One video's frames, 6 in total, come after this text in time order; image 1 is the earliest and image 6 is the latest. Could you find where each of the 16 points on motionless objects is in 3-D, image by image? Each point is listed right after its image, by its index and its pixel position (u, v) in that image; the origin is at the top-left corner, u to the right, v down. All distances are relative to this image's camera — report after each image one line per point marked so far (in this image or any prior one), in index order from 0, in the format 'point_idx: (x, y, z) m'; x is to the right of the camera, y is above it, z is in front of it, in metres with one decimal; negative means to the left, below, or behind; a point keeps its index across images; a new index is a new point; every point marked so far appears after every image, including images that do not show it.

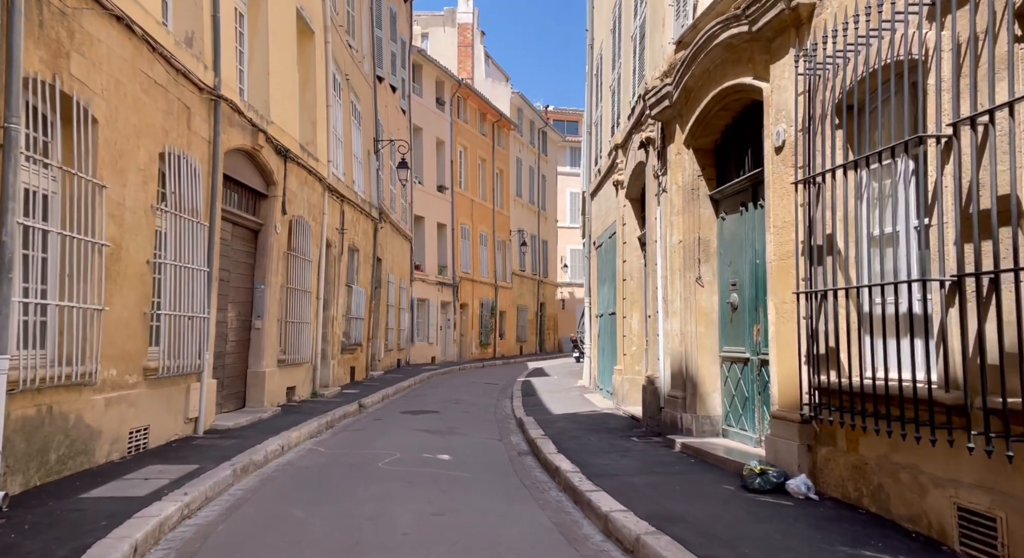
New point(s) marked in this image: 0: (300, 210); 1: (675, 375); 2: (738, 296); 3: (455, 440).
0: (-3.7, +1.2, +14.6) m
1: (+1.9, -1.1, +9.7) m
2: (+2.3, -0.2, +8.7) m
3: (-0.7, -2.1, +11.1) m
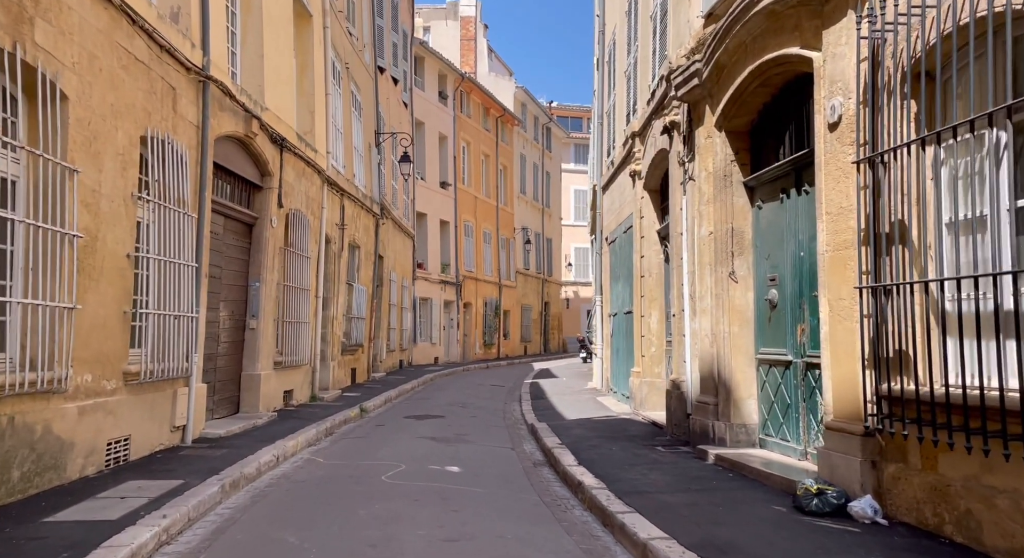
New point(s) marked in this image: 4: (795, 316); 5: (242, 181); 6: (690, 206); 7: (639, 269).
0: (-3.5, +1.3, +13.8) m
1: (+2.0, -1.1, +8.9) m
2: (+2.5, -0.1, +7.9) m
3: (-0.6, -2.1, +10.3) m
4: (+2.6, -0.3, +7.6) m
5: (-3.7, +1.3, +11.6) m
6: (+2.0, +0.8, +9.4) m
7: (+2.0, +0.2, +13.1) m
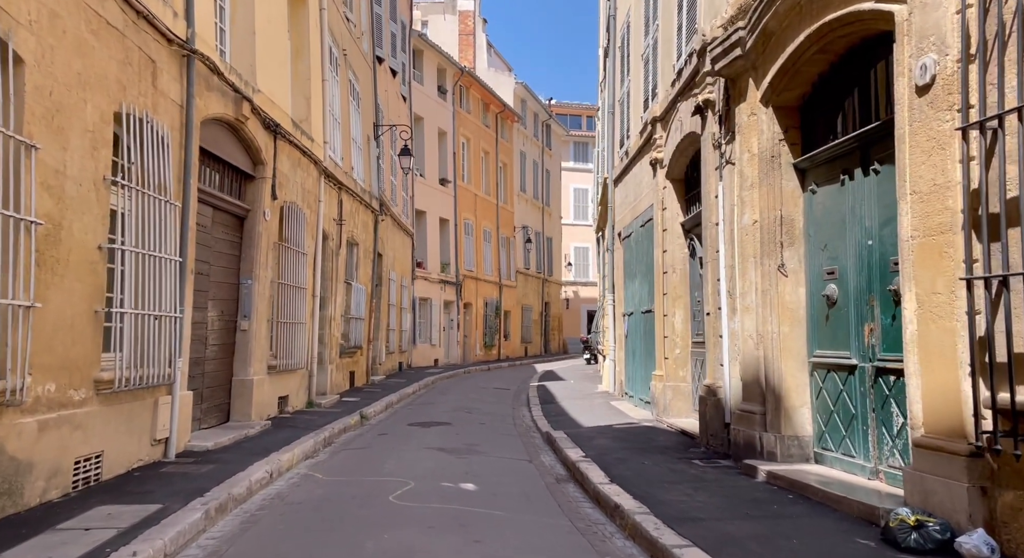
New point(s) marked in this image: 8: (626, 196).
0: (-3.3, +1.3, +12.9) m
1: (+2.2, -1.0, +8.0) m
2: (+2.7, -0.1, +7.0) m
3: (-0.4, -2.0, +9.4) m
4: (+2.8, -0.3, +6.6) m
5: (-3.5, +1.4, +10.6) m
6: (+2.2, +0.9, +8.5) m
7: (+2.1, +0.2, +12.1) m
8: (+2.1, +1.5, +15.4) m
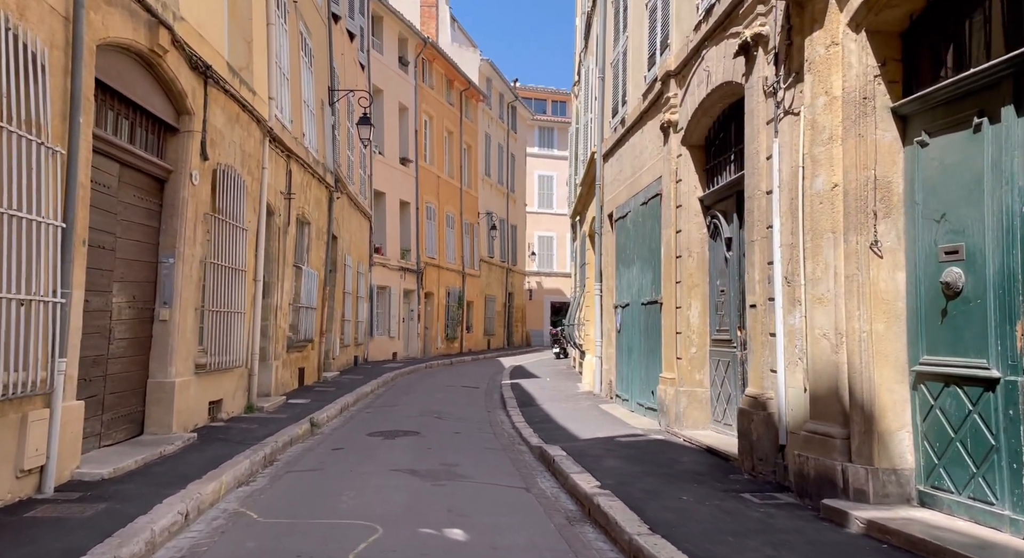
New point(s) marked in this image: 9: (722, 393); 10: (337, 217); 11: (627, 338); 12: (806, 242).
0: (-3.6, +1.5, +10.7) m
1: (+2.2, -0.9, +6.1) m
2: (+2.8, 0.0, +5.1) m
3: (-0.5, -1.8, +7.3) m
4: (+2.8, -0.2, +4.8) m
5: (-3.6, +1.6, +8.4) m
6: (+2.2, +1.0, +6.6) m
7: (+1.9, +0.4, +10.2) m
8: (+1.8, +1.7, +13.5) m
9: (+2.3, -1.2, +9.2) m
10: (-4.1, +1.5, +19.6) m
11: (+1.8, -0.9, +12.9) m
12: (+2.2, +0.3, +6.4) m
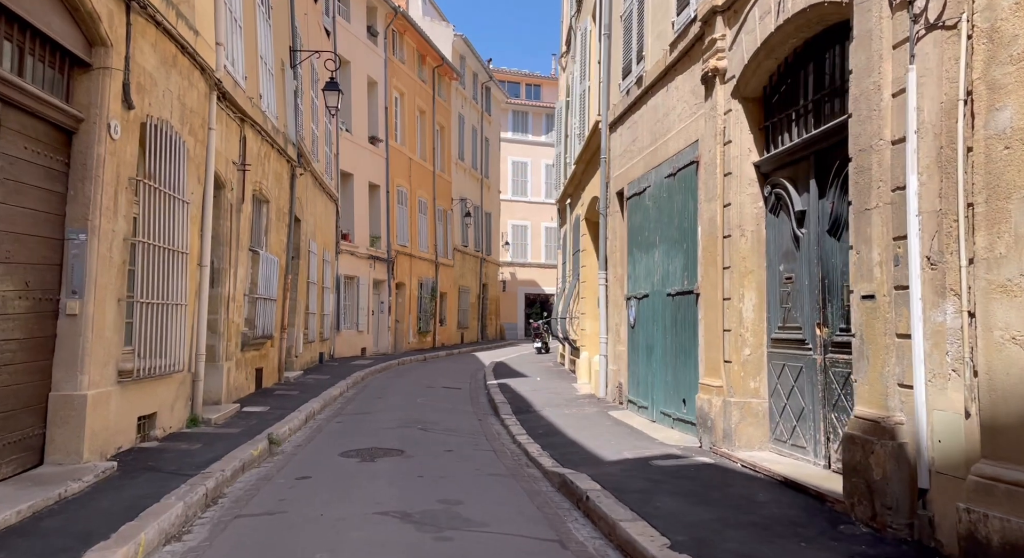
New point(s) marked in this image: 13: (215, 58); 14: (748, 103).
0: (-3.5, +1.7, +8.5) m
1: (+2.5, -0.8, +4.3) m
2: (+3.1, +0.1, +3.3) m
3: (-0.3, -1.7, +5.4) m
4: (+3.1, -0.1, +2.9) m
5: (-3.5, +1.7, +6.3) m
6: (+2.4, +1.1, +4.7) m
7: (+2.0, +0.5, +8.3) m
8: (+1.7, +1.9, +11.6) m
9: (+2.4, -1.1, +7.3) m
10: (-4.4, +1.7, +17.5) m
11: (+1.7, -0.7, +10.9) m
12: (+2.4, +0.4, +4.5) m
13: (-3.6, +2.7, +10.2) m
14: (+2.2, +1.7, +8.0) m
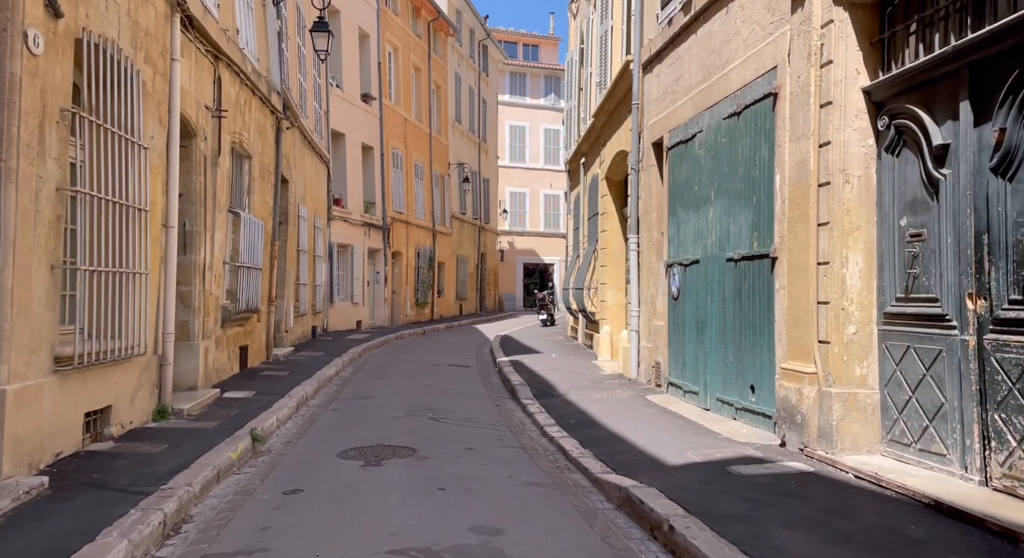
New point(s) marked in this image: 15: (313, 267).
0: (-3.2, +2.0, +6.7) m
1: (+2.8, -0.6, +2.6) m
2: (+3.4, +0.3, +1.6) m
3: (+0.1, -1.5, +3.7) m
4: (+3.5, +0.1, +1.3) m
5: (-3.2, +2.0, +4.5) m
6: (+2.8, +1.3, +3.0) m
7: (+2.3, +0.9, +6.6) m
8: (+2.0, +2.4, +9.8) m
9: (+2.7, -0.8, +5.7) m
10: (-4.2, +2.3, +15.6) m
11: (+2.0, -0.3, +9.3) m
12: (+2.8, +0.6, +2.8) m
13: (-3.3, +3.0, +8.3) m
14: (+2.6, +2.0, +6.3) m
15: (-4.4, +0.3, +18.8) m
